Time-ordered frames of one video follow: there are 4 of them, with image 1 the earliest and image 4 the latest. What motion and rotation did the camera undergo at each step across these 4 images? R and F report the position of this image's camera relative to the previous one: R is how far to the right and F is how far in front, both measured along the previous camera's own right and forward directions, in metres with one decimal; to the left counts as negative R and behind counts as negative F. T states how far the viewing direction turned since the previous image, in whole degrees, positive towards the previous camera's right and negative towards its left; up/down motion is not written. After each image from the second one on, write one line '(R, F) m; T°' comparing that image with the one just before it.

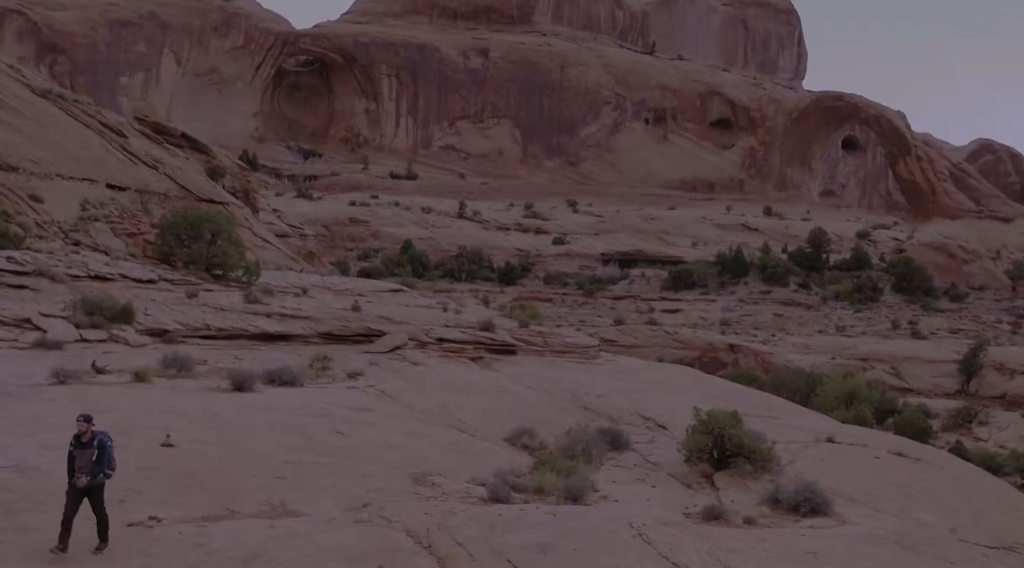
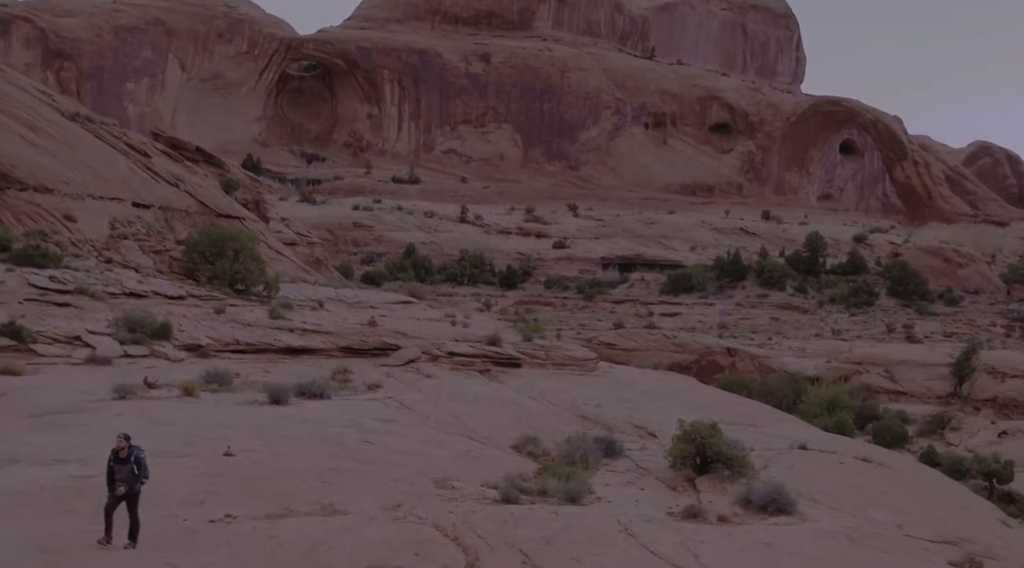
(0.0, -0.4) m; 0°
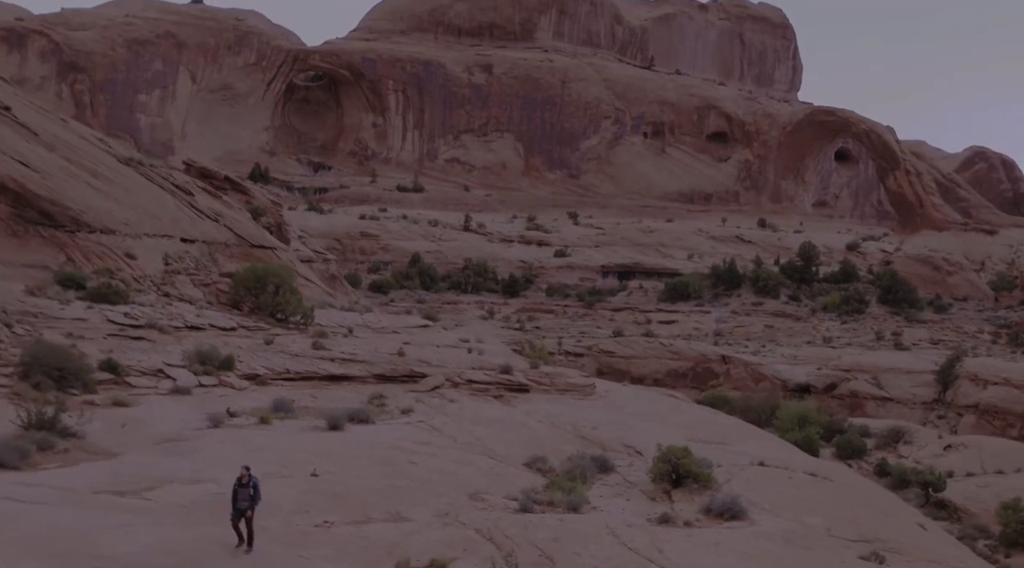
(0.0, -1.0) m; 0°
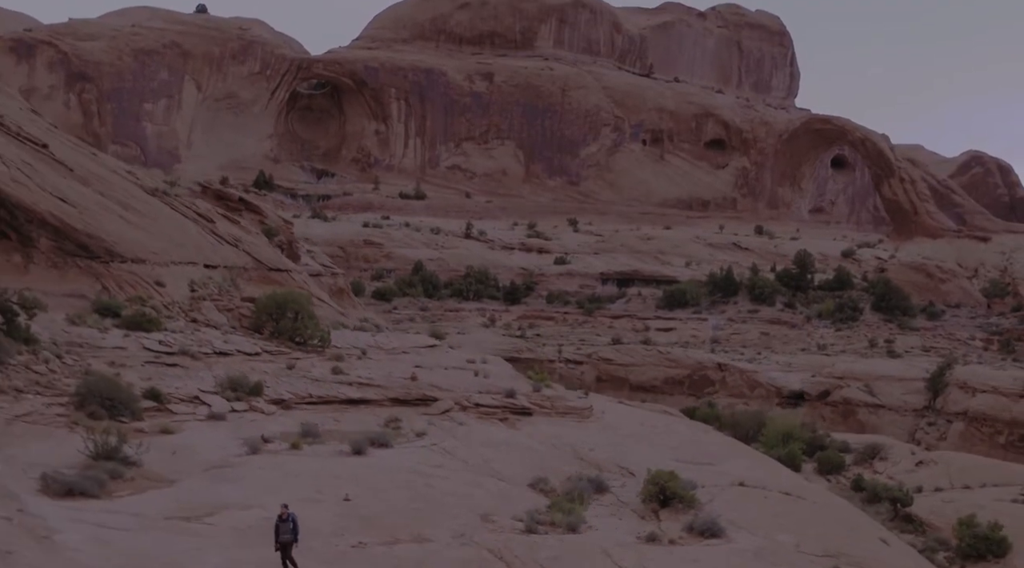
(0.0, -0.6) m; 0°
